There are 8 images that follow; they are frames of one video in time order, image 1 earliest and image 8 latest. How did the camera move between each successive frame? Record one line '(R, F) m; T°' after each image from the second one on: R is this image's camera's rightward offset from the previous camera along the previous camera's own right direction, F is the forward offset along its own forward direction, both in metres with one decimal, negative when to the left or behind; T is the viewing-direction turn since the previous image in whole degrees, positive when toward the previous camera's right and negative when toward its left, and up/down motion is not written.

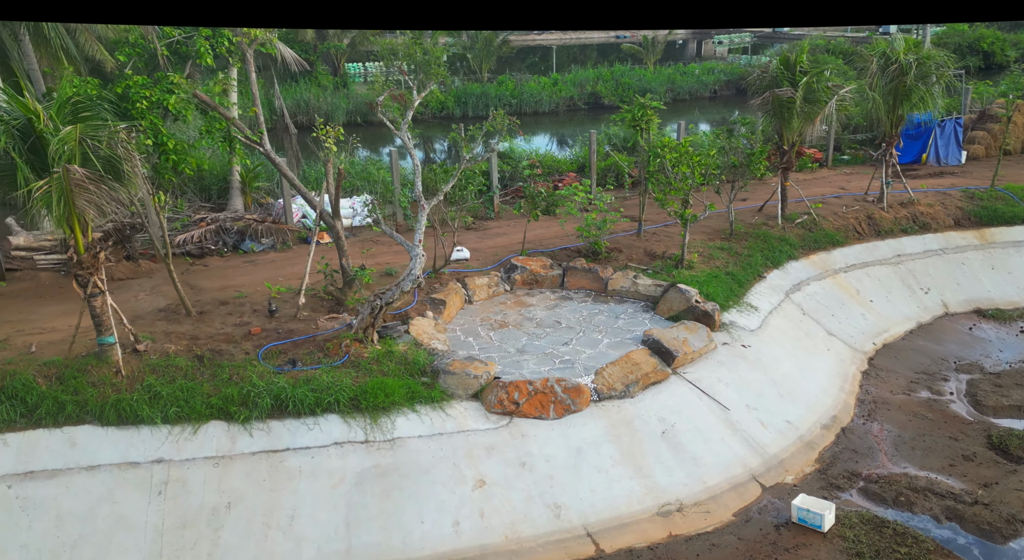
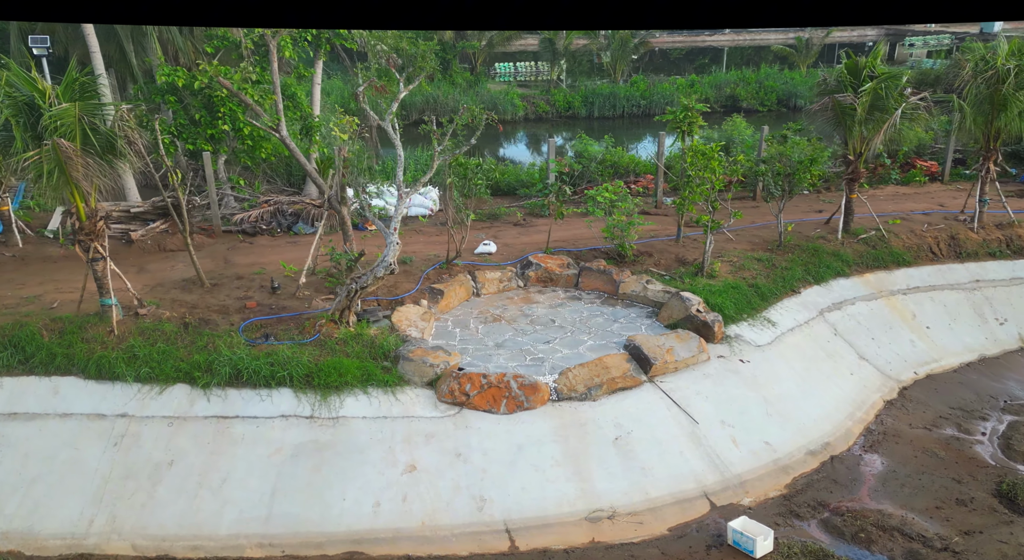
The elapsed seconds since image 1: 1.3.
(+1.4, +0.1) m; -8°
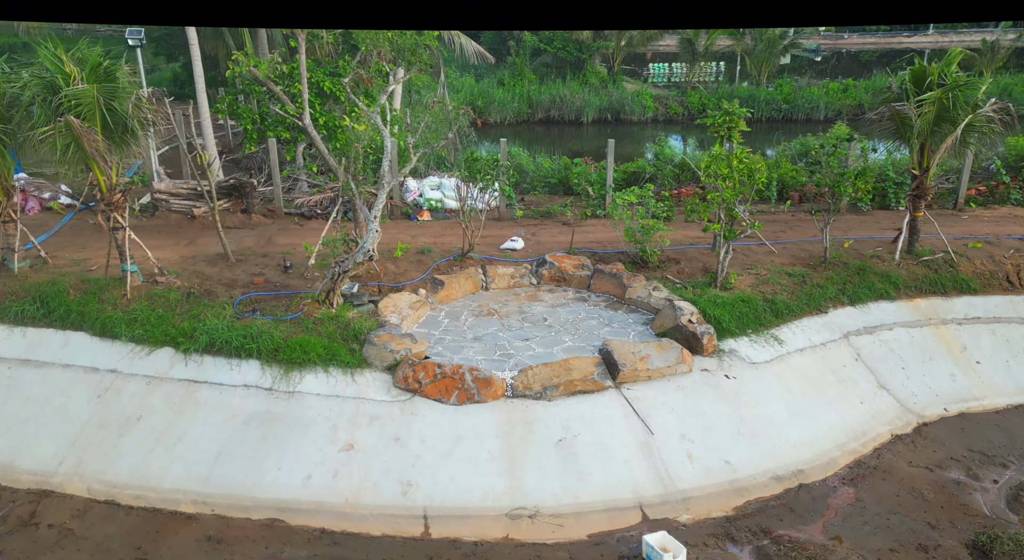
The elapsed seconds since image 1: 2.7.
(+1.4, 0.0) m; -8°
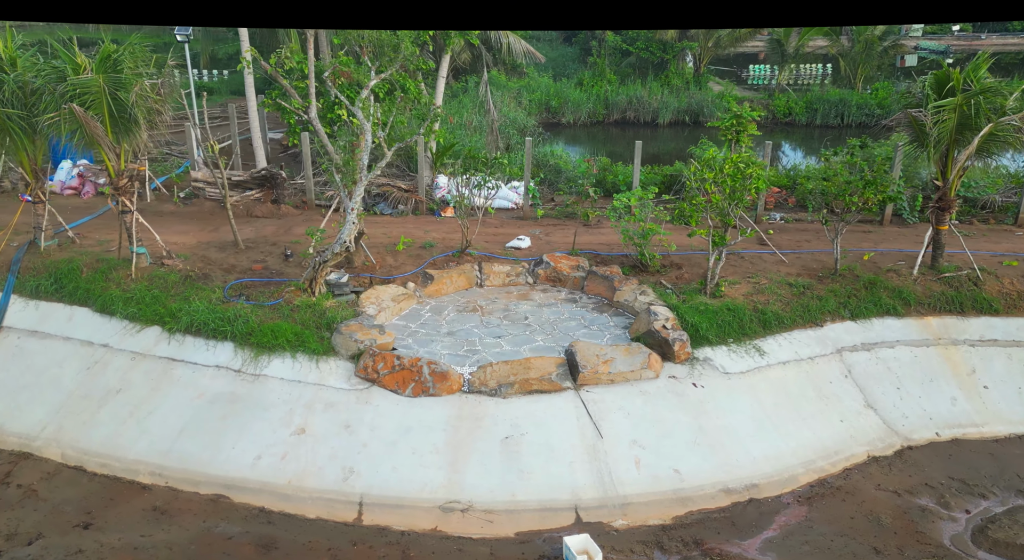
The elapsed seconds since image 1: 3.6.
(+1.0, 0.0) m; -5°
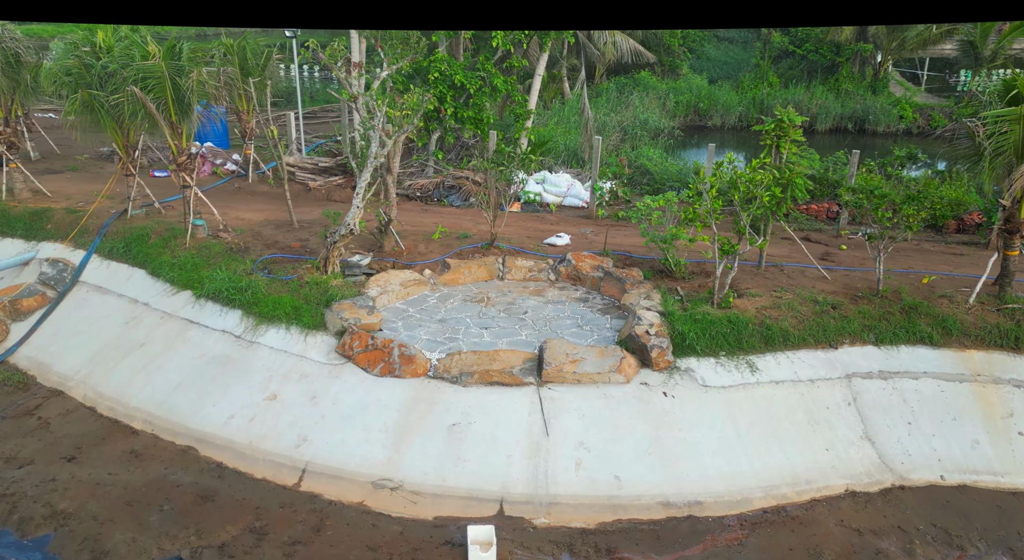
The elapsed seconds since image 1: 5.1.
(+1.5, +0.1) m; -10°
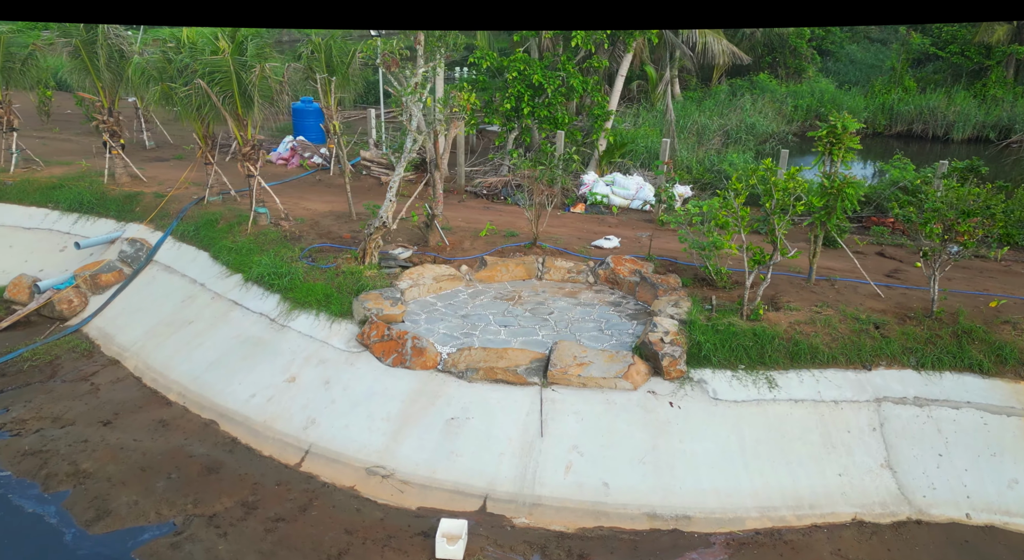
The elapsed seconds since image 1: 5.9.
(+0.8, 0.0) m; -8°
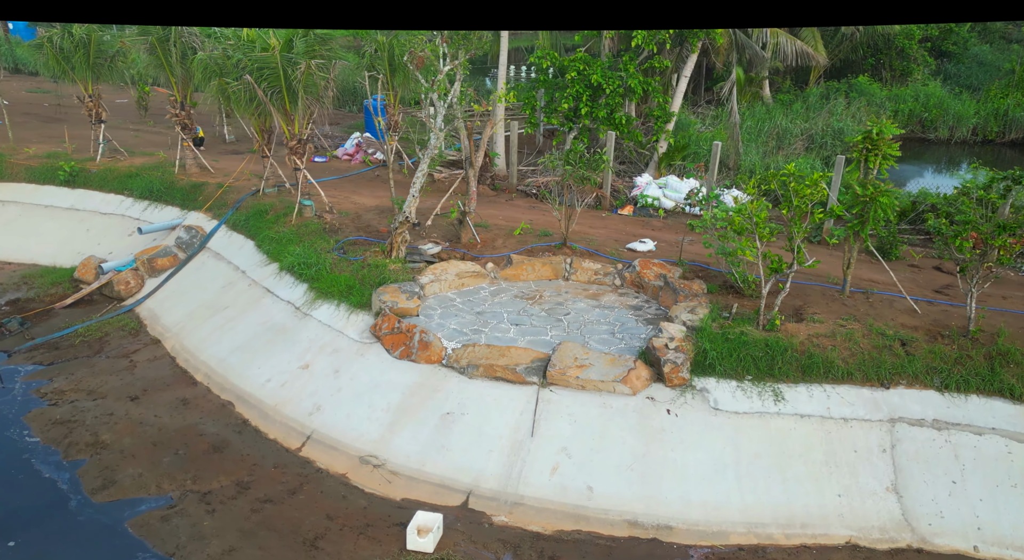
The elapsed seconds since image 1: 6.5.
(+0.7, 0.0) m; -6°
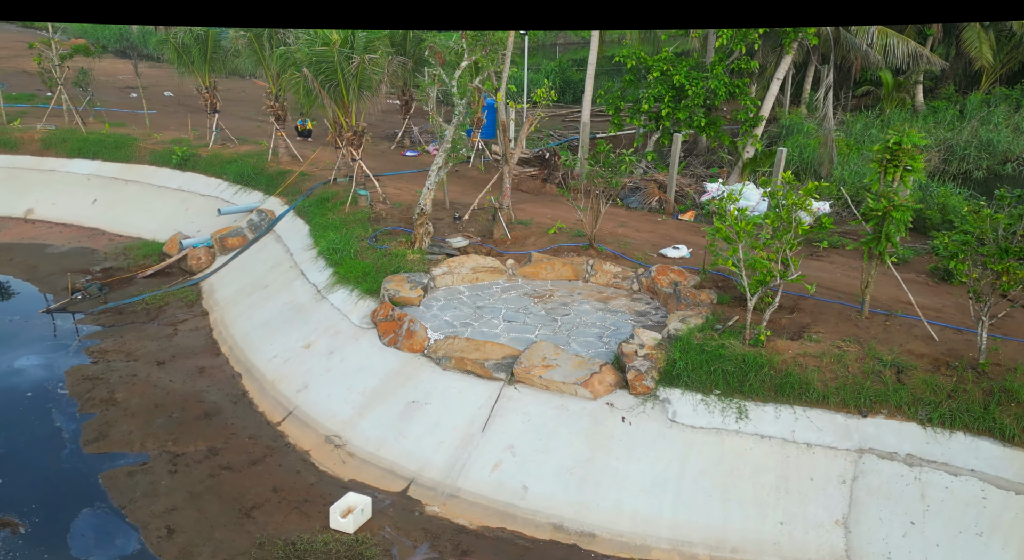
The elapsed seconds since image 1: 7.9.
(+1.5, -0.1) m; -10°
